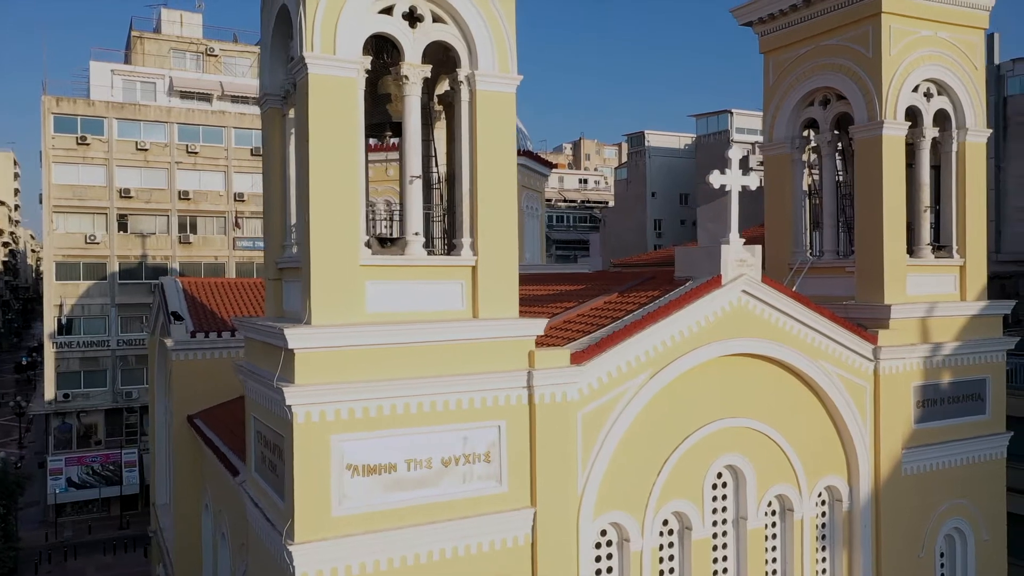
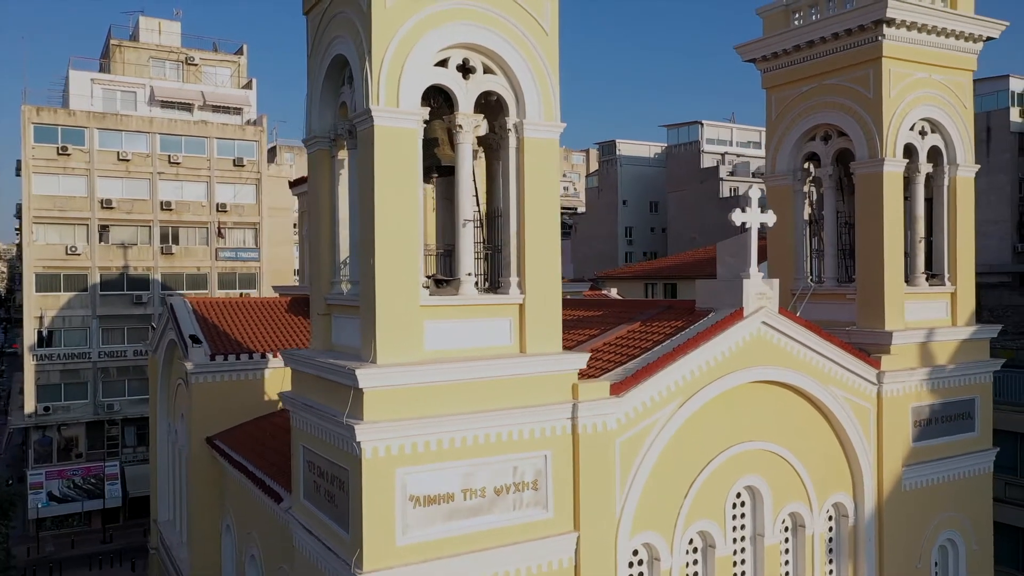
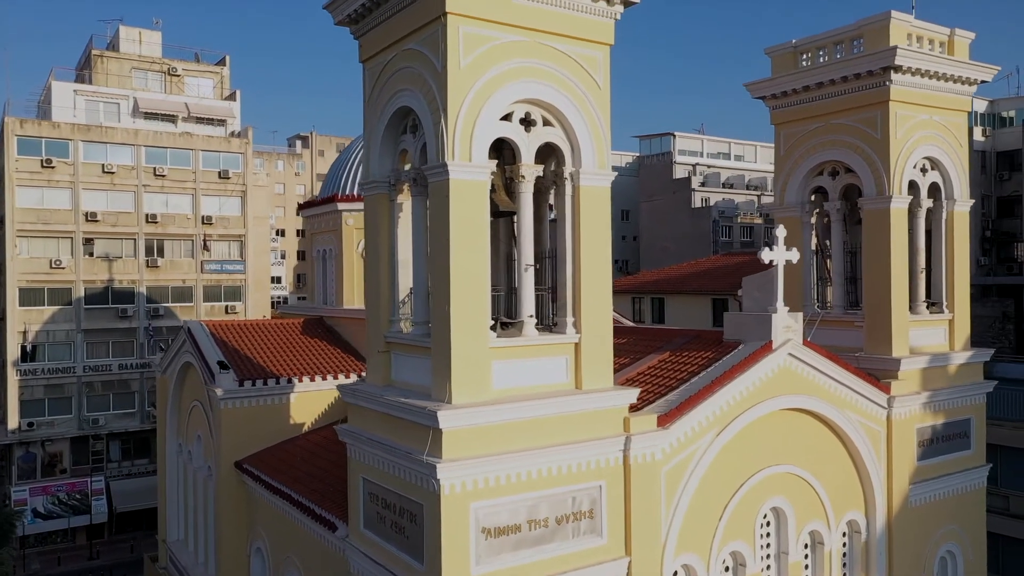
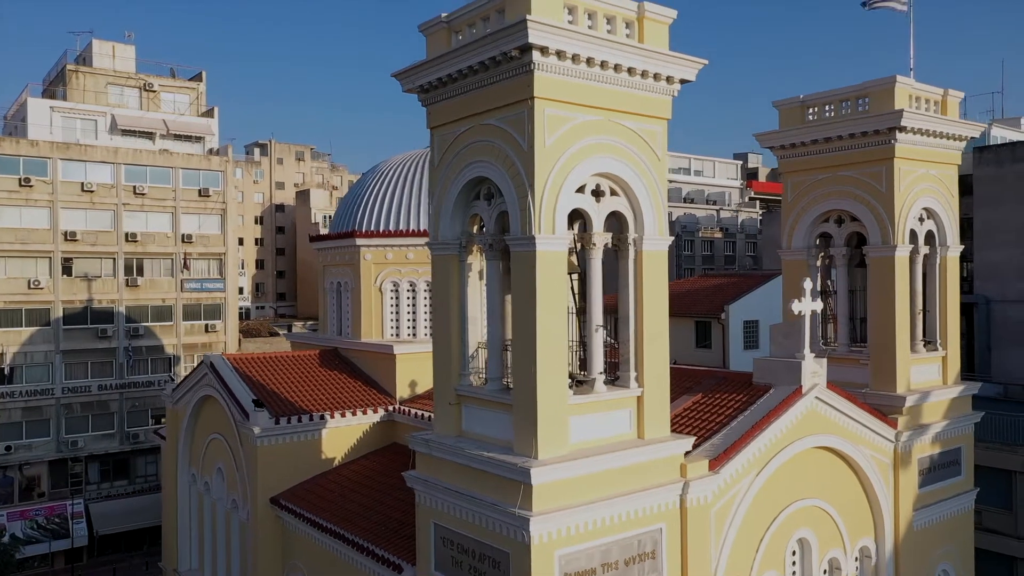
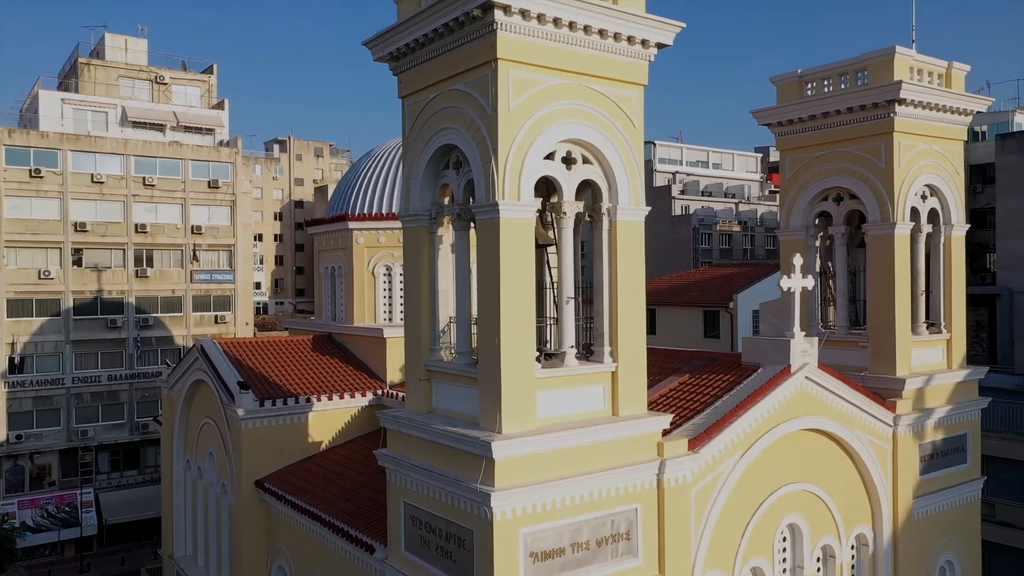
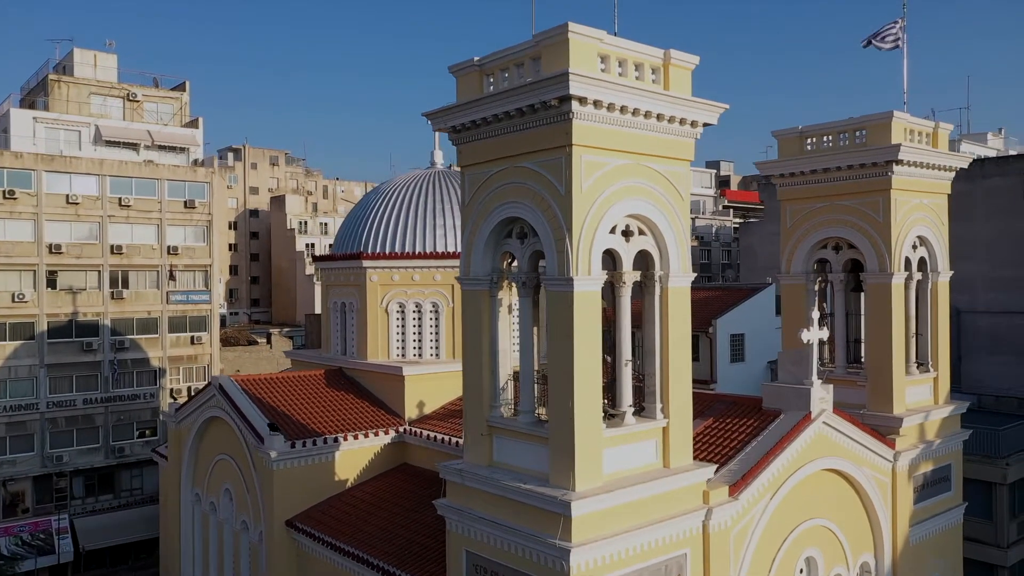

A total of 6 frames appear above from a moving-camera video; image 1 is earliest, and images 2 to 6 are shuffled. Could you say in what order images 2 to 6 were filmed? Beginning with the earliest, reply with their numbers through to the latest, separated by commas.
2, 3, 5, 4, 6
